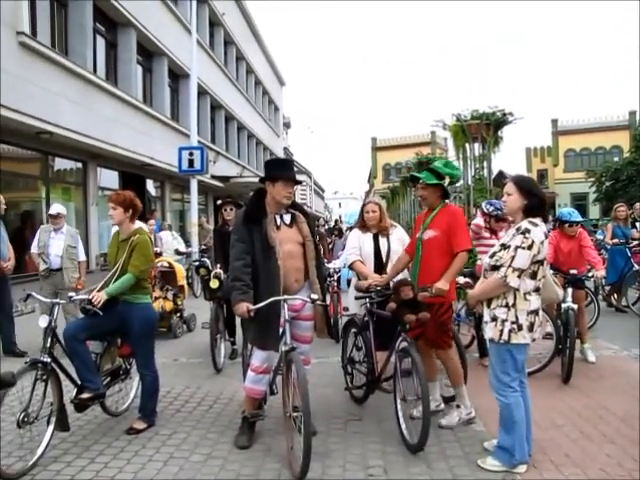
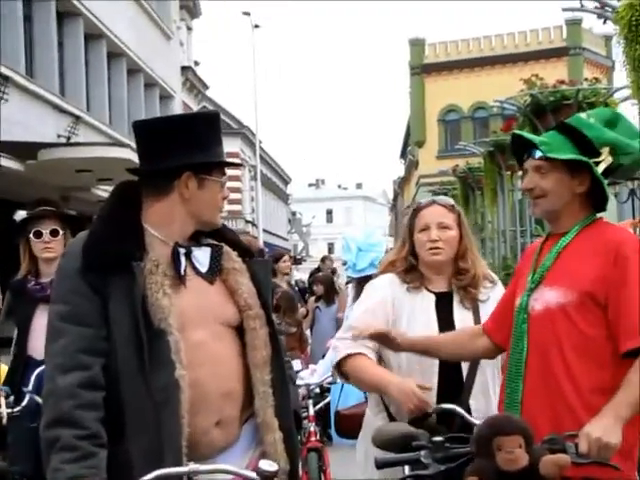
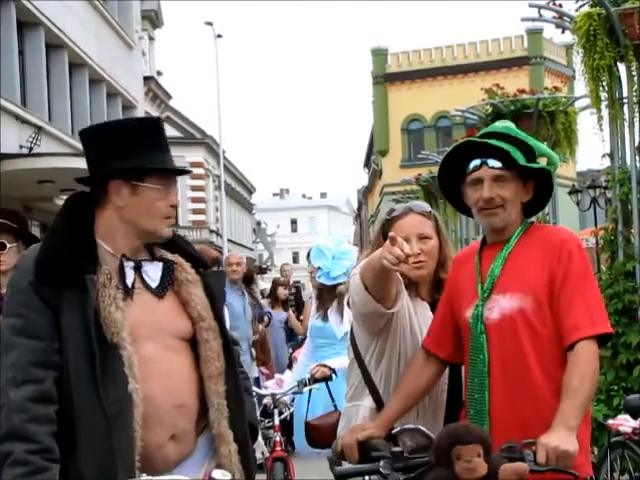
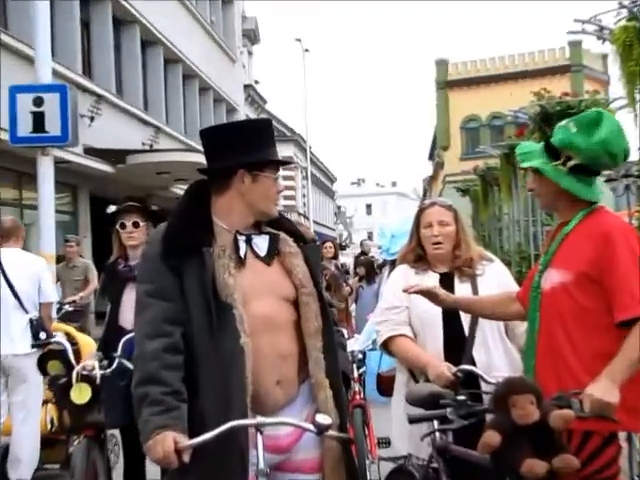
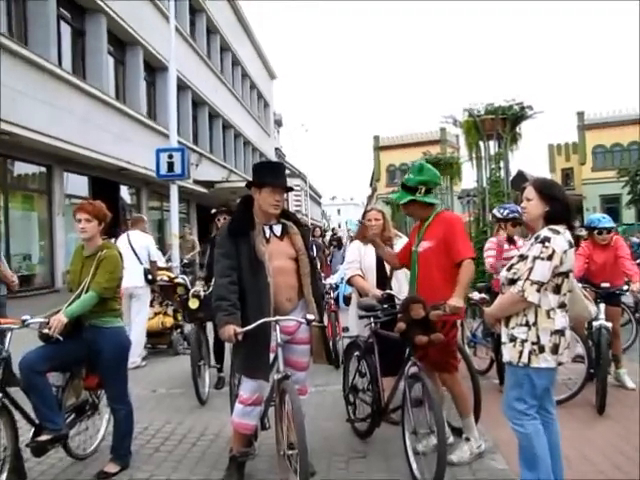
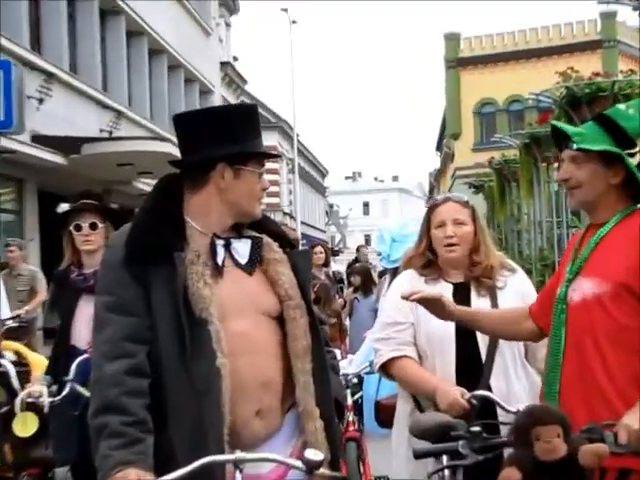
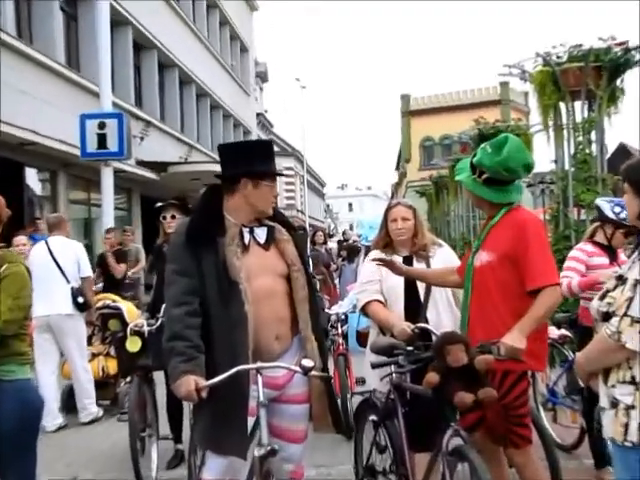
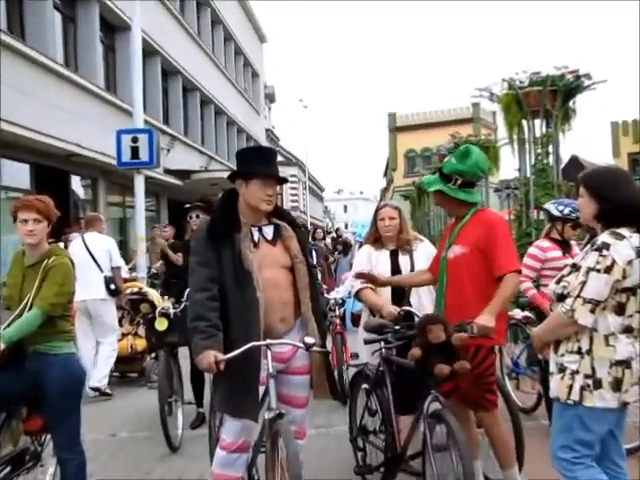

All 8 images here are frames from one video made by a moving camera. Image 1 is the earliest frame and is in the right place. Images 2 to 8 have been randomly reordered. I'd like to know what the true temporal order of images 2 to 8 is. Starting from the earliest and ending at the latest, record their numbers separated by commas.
5, 8, 7, 4, 6, 2, 3
